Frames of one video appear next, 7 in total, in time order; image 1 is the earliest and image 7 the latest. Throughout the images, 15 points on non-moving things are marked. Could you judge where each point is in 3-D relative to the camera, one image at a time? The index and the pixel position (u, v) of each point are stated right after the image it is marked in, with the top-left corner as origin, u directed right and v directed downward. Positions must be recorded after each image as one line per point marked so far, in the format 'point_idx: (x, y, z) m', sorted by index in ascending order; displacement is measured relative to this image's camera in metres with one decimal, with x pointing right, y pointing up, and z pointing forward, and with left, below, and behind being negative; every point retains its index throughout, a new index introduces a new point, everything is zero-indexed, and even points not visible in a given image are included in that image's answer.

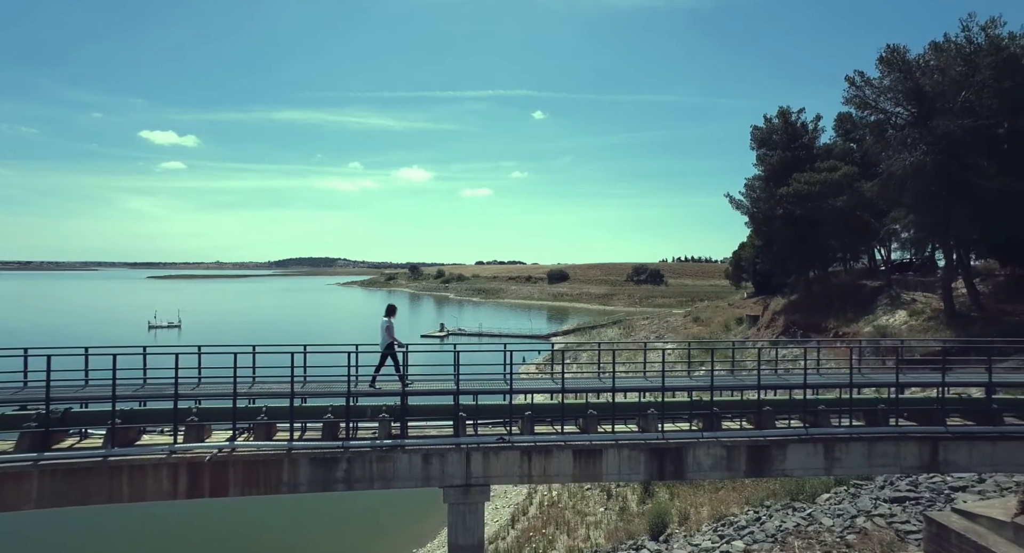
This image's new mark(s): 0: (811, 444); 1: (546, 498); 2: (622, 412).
0: (+4.5, -2.5, +8.5) m
1: (+1.3, -7.6, +19.6) m
2: (+1.7, -2.1, +9.3) m
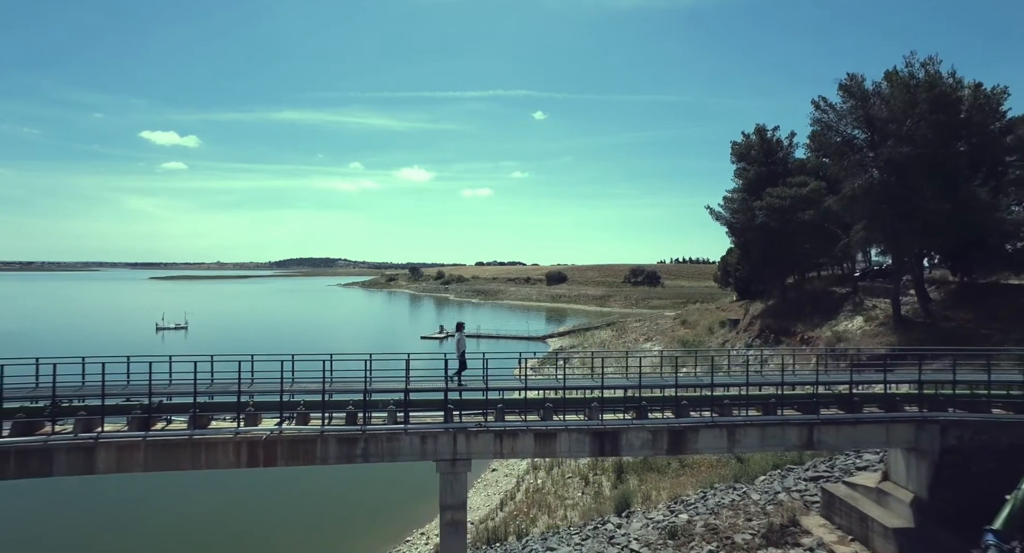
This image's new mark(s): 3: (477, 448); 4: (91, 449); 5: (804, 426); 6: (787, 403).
0: (+4.1, -3.0, +11.2) m
1: (+0.8, -8.1, +22.3) m
2: (+1.3, -2.6, +12.0) m
3: (-0.7, -3.2, +10.7) m
4: (-7.0, -2.9, +9.6) m
5: (+5.8, -2.9, +11.2) m
6: (+5.6, -2.6, +11.7) m
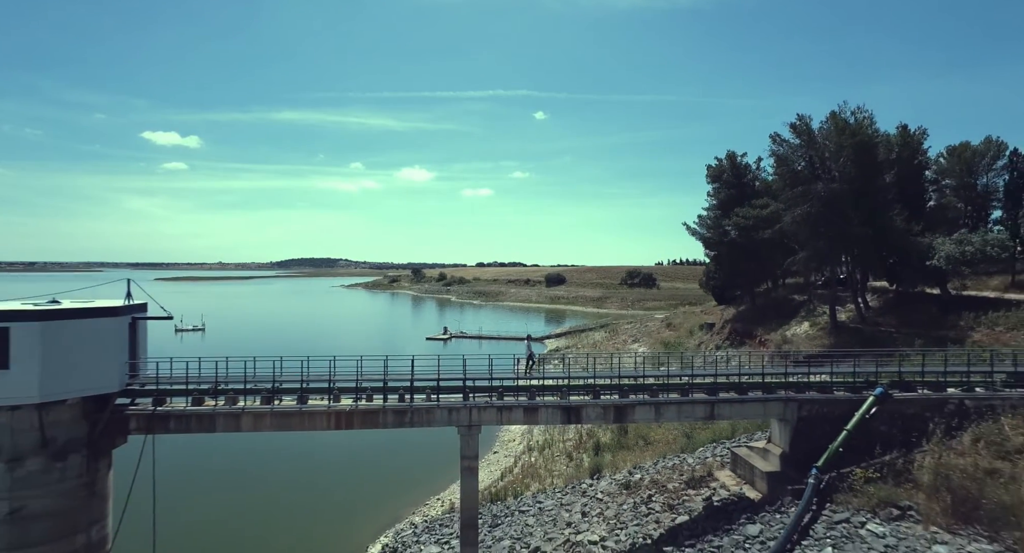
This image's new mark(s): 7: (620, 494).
0: (+4.0, -3.7, +16.6) m
1: (+0.8, -8.8, +27.7) m
2: (+1.2, -3.4, +17.4) m
3: (-0.8, -3.9, +16.0) m
4: (-7.1, -3.7, +15.0) m
5: (+5.7, -3.7, +16.6) m
6: (+5.5, -3.3, +17.1) m
7: (+3.7, -7.4, +19.5) m
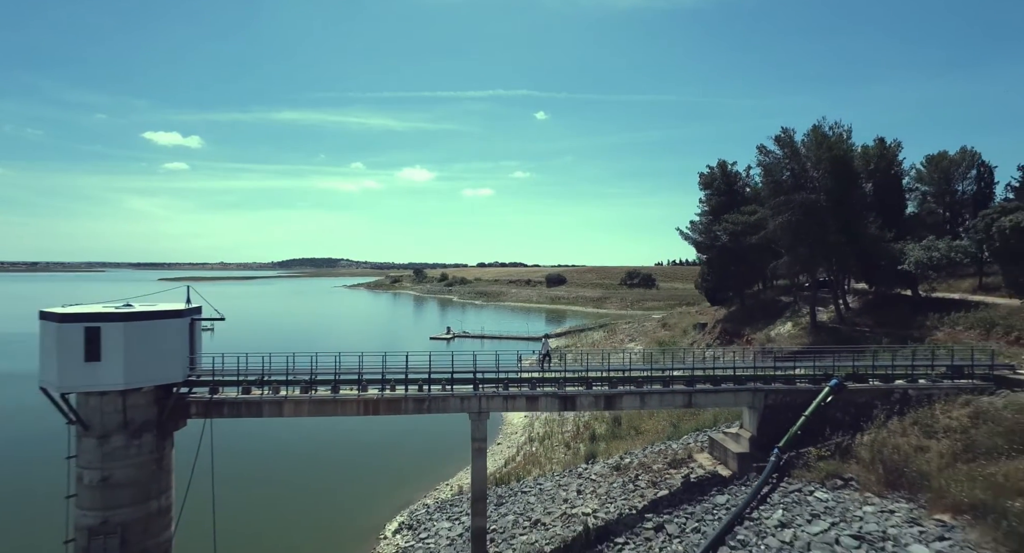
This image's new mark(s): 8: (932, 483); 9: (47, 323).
0: (+4.1, -4.0, +19.1) m
1: (+0.9, -9.0, +30.2) m
2: (+1.3, -3.6, +19.9) m
3: (-0.6, -4.2, +18.5) m
4: (-7.0, -3.9, +17.5) m
5: (+5.8, -3.9, +19.1) m
6: (+5.6, -3.5, +19.6) m
7: (+3.8, -7.6, +22.0) m
8: (+10.3, -5.0, +14.1) m
9: (-12.3, -1.2, +15.4) m
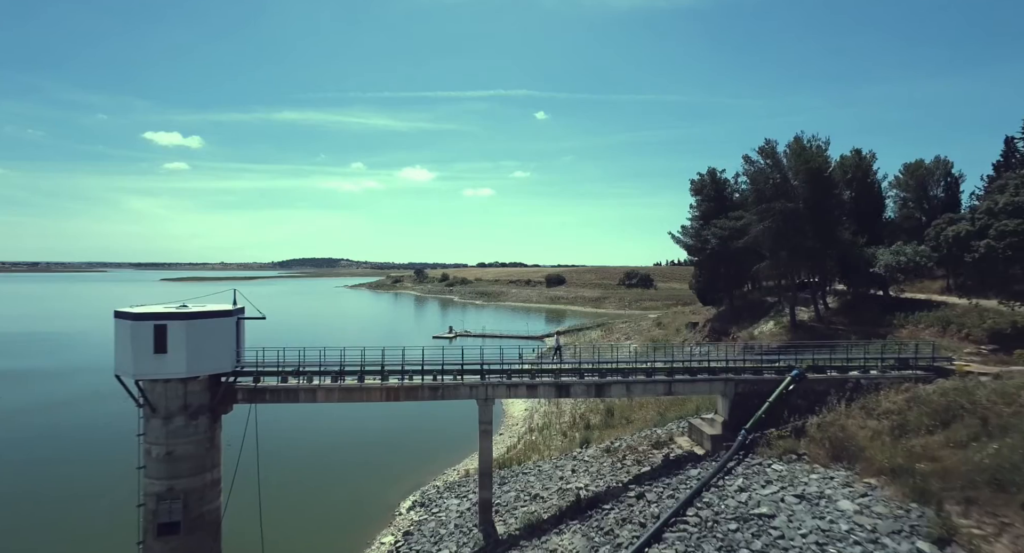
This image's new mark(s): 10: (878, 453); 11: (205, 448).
0: (+4.2, -4.1, +21.9) m
1: (+1.0, -9.2, +32.9) m
2: (+1.4, -3.8, +22.6) m
3: (-0.6, -4.3, +21.3) m
4: (-6.9, -4.0, +20.2) m
5: (+5.9, -4.0, +21.9) m
6: (+5.7, -3.7, +22.3) m
7: (+3.9, -7.7, +24.8) m
8: (+10.4, -5.2, +16.9) m
9: (-12.3, -1.4, +18.1) m
10: (+10.6, -5.1, +16.6) m
11: (-10.1, -5.6, +19.0) m
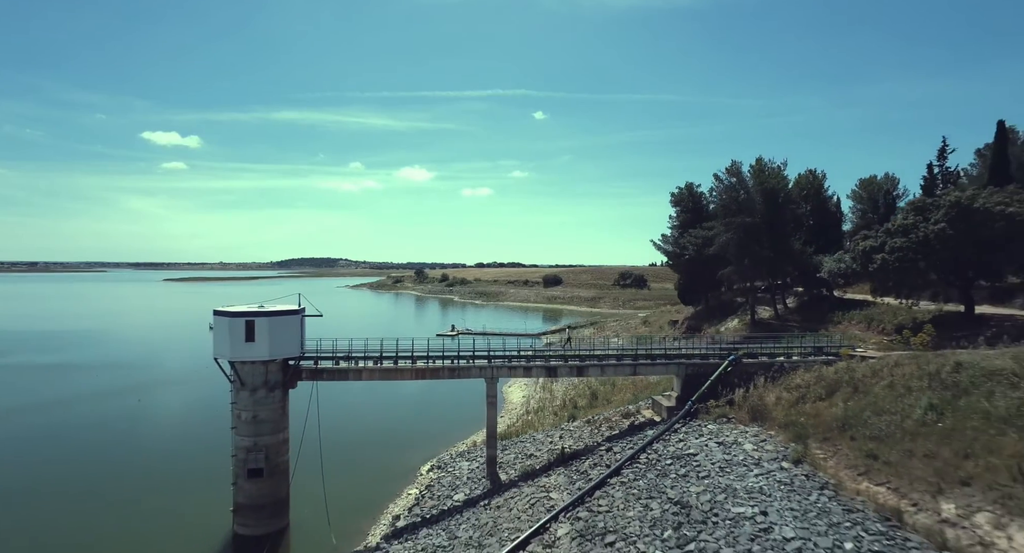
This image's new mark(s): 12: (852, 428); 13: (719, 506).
0: (+4.2, -4.4, +28.0) m
1: (+0.9, -9.5, +39.0) m
2: (+1.4, -4.1, +28.8) m
3: (-0.6, -4.6, +27.4) m
4: (-6.9, -4.4, +26.3) m
5: (+5.9, -4.4, +28.0) m
6: (+5.7, -4.0, +28.4) m
7: (+3.9, -8.0, +30.9) m
8: (+10.4, -5.5, +23.0) m
9: (-12.3, -1.7, +24.2) m
10: (+10.6, -5.4, +22.8) m
11: (-10.1, -5.9, +25.0) m
12: (+11.2, -5.0, +19.0) m
13: (+5.9, -6.5, +16.4) m
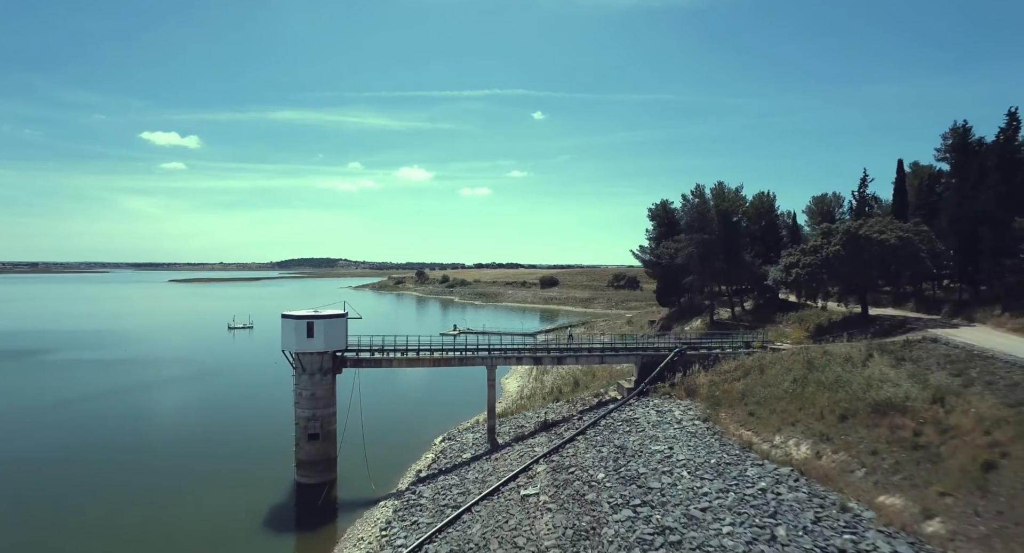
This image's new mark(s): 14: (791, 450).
0: (+3.9, -5.1, +35.9) m
1: (+0.6, -10.1, +46.9) m
2: (+1.1, -4.7, +36.7) m
3: (-0.8, -5.3, +35.3) m
4: (-7.2, -5.0, +34.2) m
5: (+5.6, -5.0, +35.9) m
6: (+5.4, -4.6, +36.4) m
7: (+3.6, -8.7, +38.8) m
8: (+10.1, -6.1, +30.9) m
9: (-12.5, -2.4, +32.1) m
10: (+10.4, -6.0, +30.7) m
11: (-10.4, -6.6, +32.9) m
12: (+10.9, -5.6, +26.9) m
13: (+5.6, -7.2, +24.3) m
14: (+9.7, -6.0, +20.0) m
